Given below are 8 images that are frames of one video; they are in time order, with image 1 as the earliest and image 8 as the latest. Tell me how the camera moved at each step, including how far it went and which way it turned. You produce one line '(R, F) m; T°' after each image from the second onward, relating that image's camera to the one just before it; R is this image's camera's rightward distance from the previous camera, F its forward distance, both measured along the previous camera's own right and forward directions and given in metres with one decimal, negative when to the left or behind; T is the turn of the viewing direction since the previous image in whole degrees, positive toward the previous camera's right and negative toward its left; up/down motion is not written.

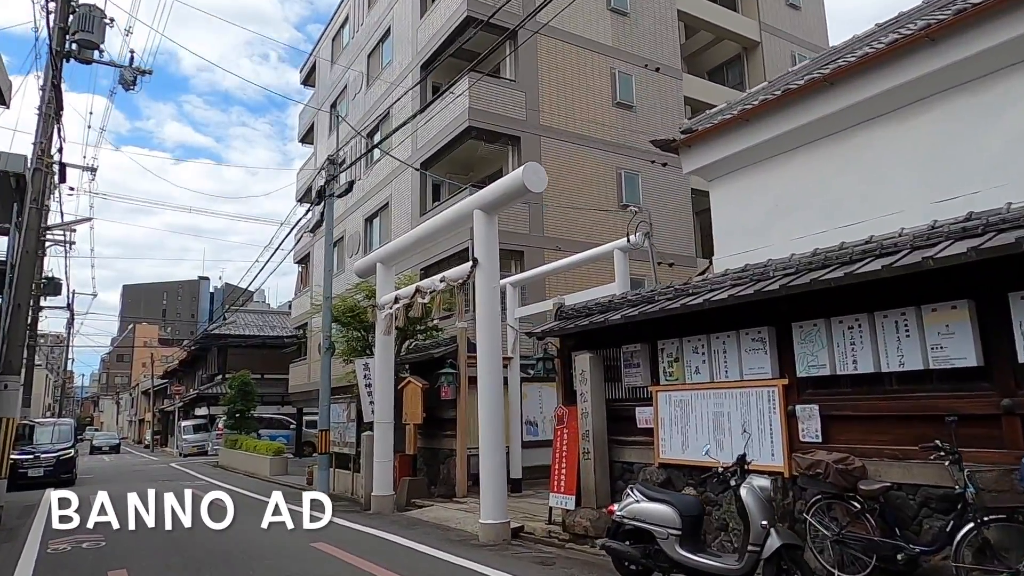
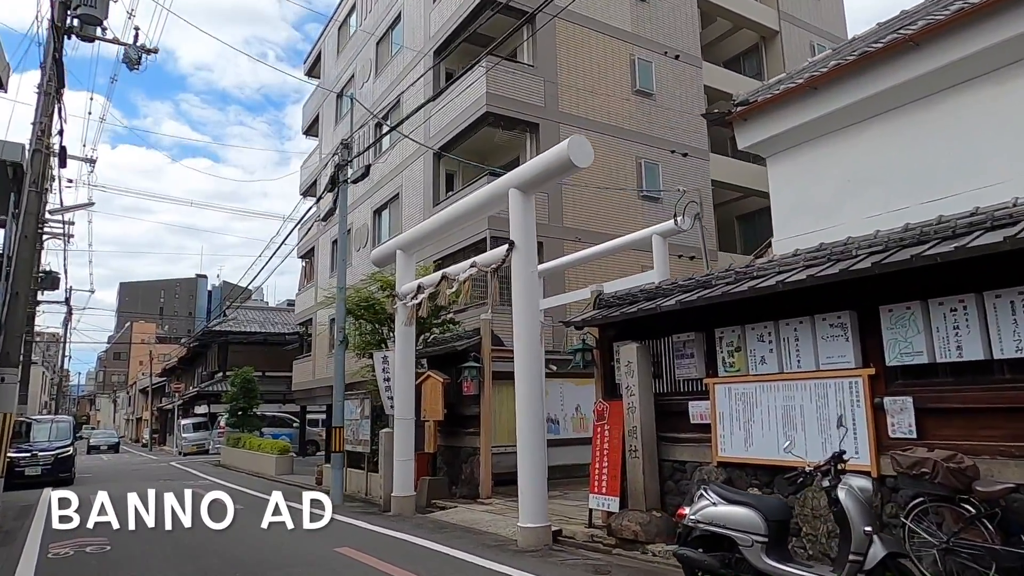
(-0.5, +0.7) m; 0°
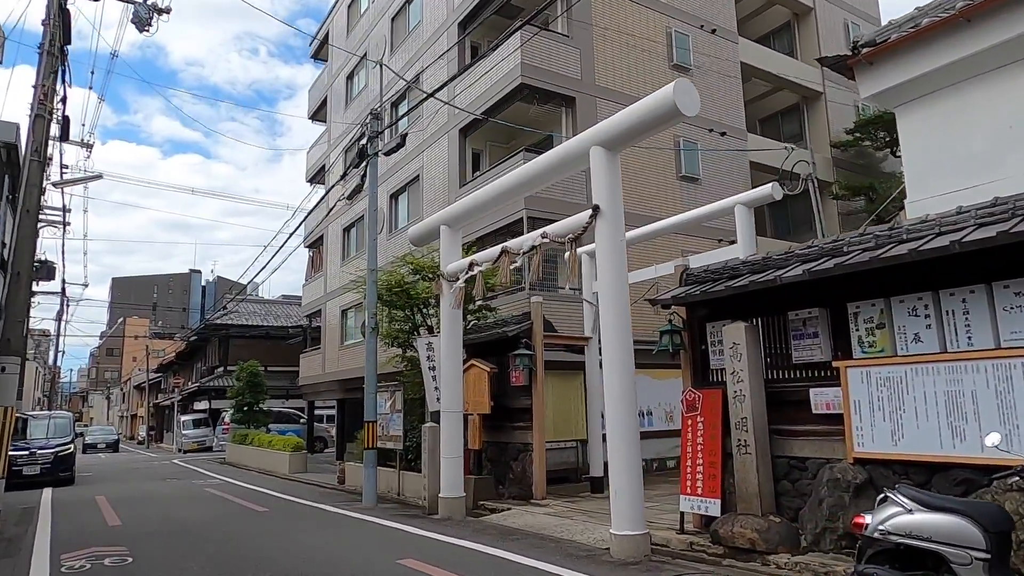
(-1.0, +1.1) m; +1°
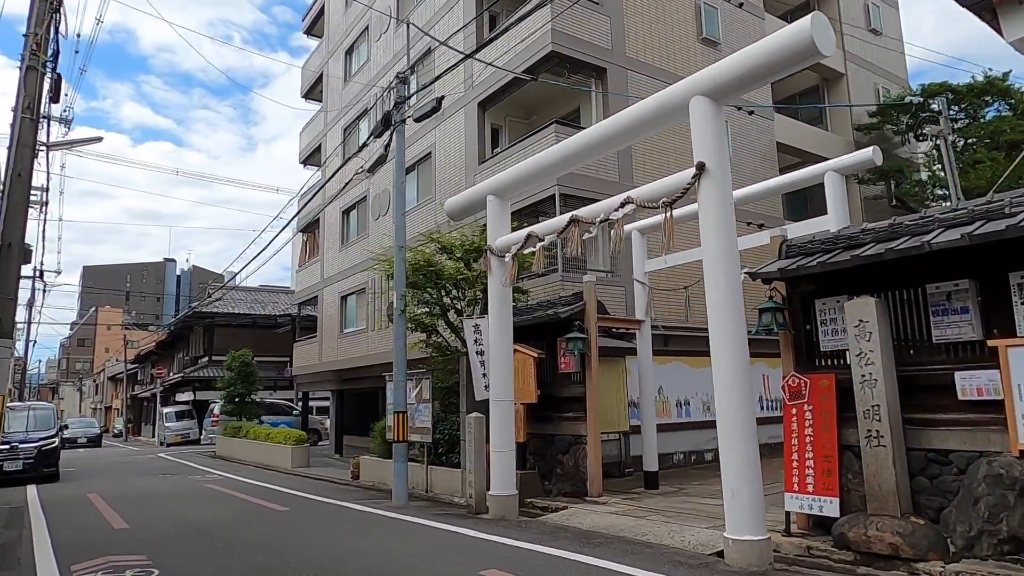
(-1.1, +1.0) m; +2°
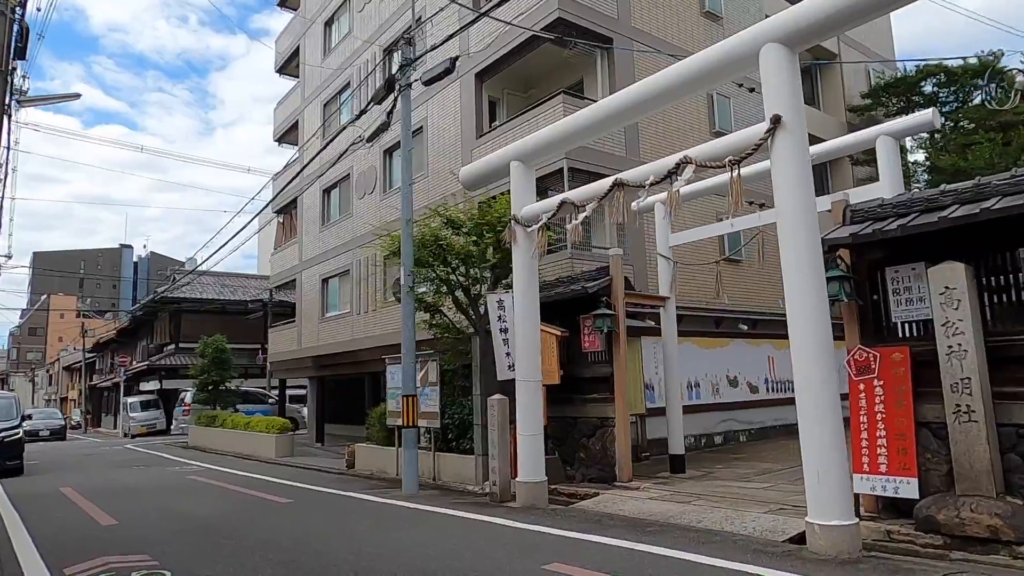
(-0.8, +0.7) m; +3°
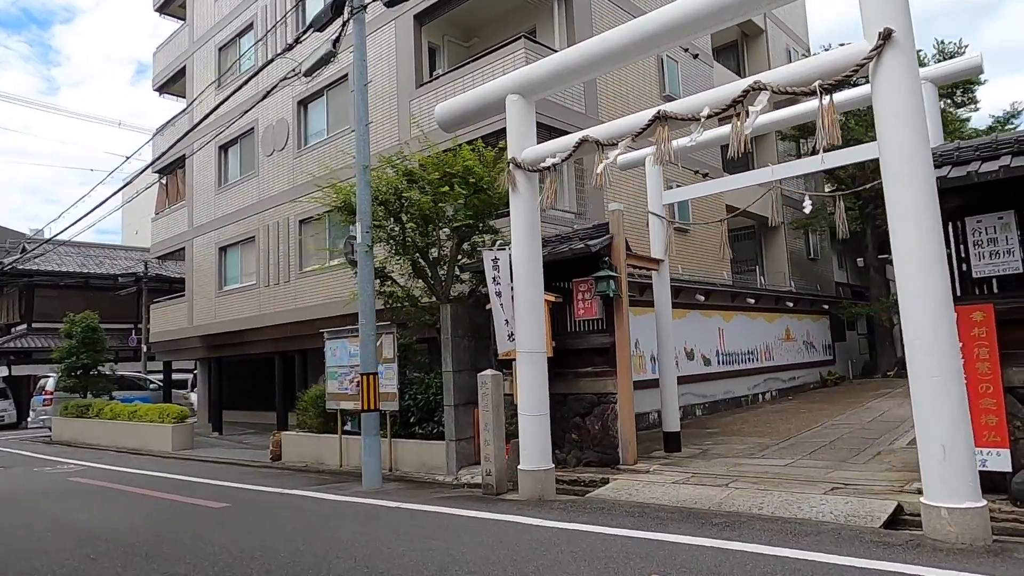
(-1.3, +1.5) m; +10°
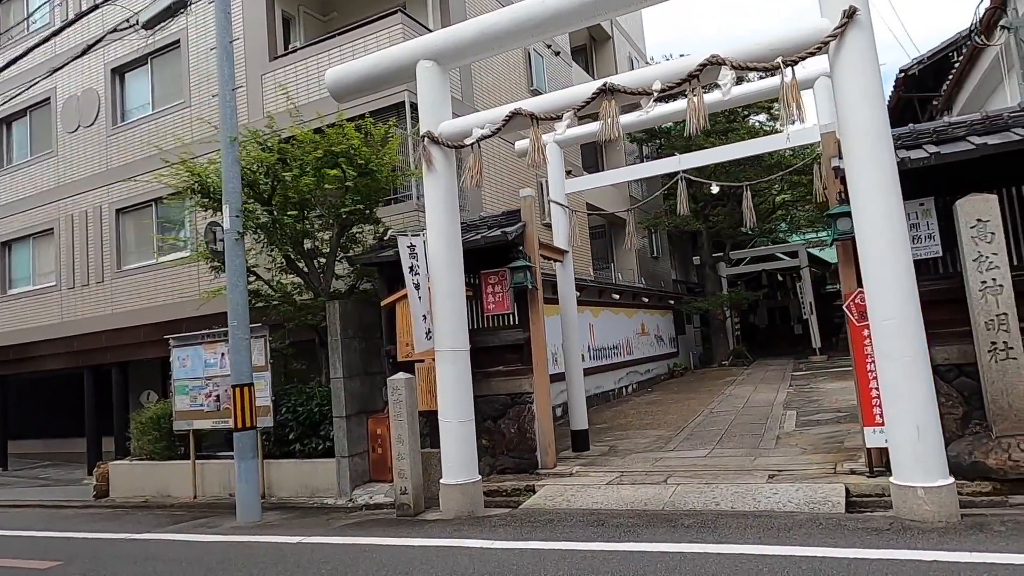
(-0.9, +0.9) m; +15°
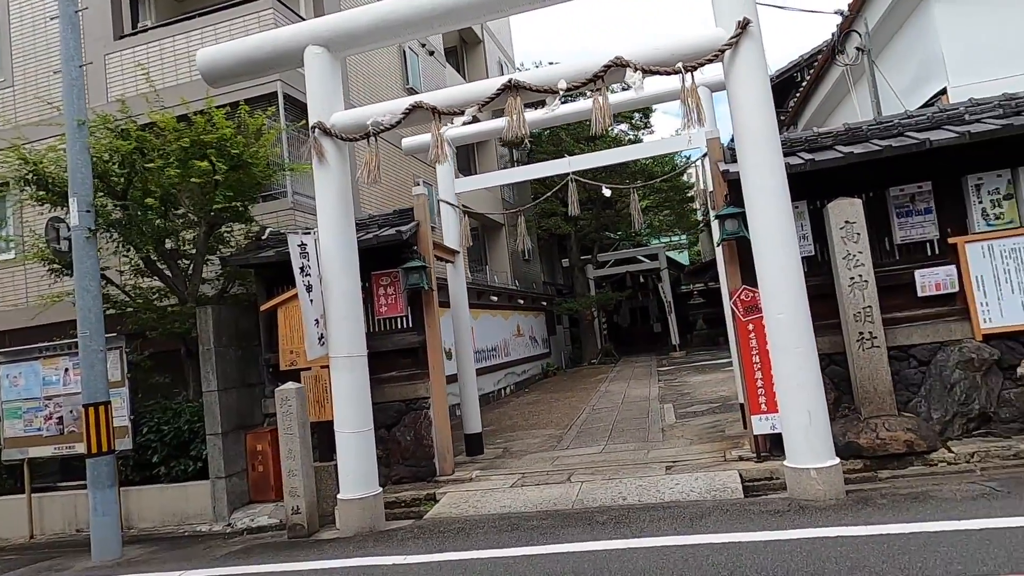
(-0.4, +0.2) m; +12°
